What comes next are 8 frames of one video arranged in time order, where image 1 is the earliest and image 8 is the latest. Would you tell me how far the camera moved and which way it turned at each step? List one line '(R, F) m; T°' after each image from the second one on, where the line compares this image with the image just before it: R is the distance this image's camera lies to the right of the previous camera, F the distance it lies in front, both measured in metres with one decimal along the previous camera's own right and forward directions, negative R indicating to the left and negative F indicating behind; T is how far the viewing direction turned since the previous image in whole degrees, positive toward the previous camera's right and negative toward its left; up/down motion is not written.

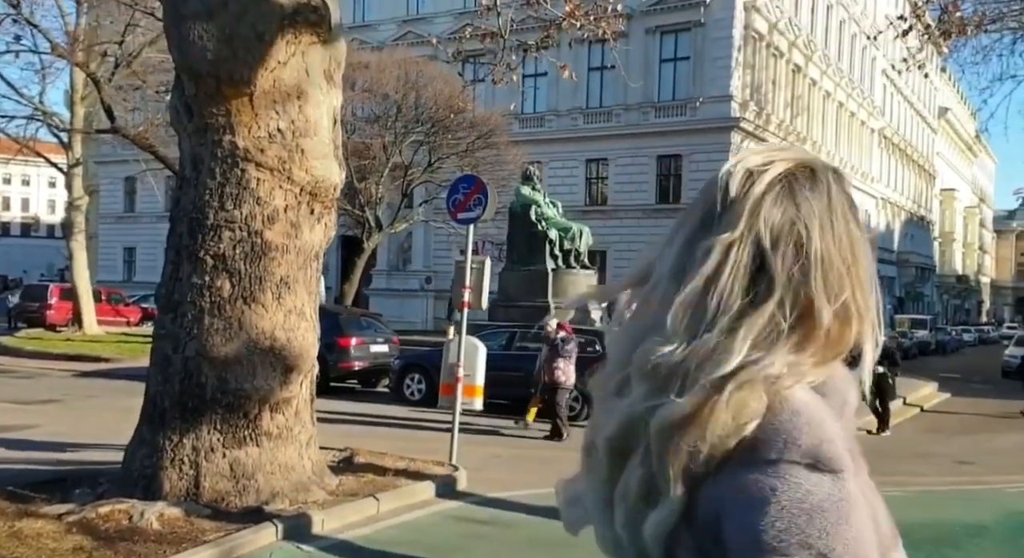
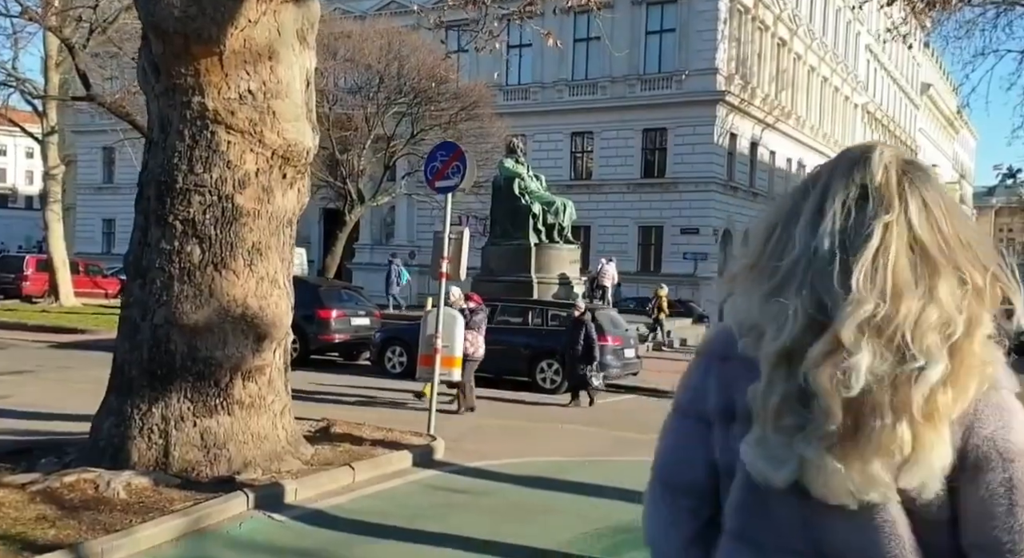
(+0.1, +0.1) m; +1°
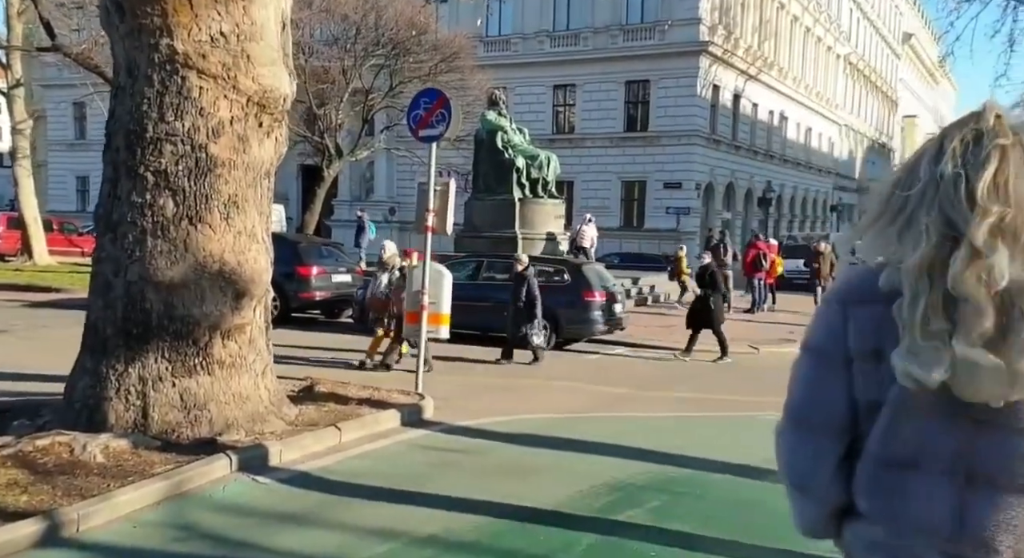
(-0.1, +0.3) m; +1°
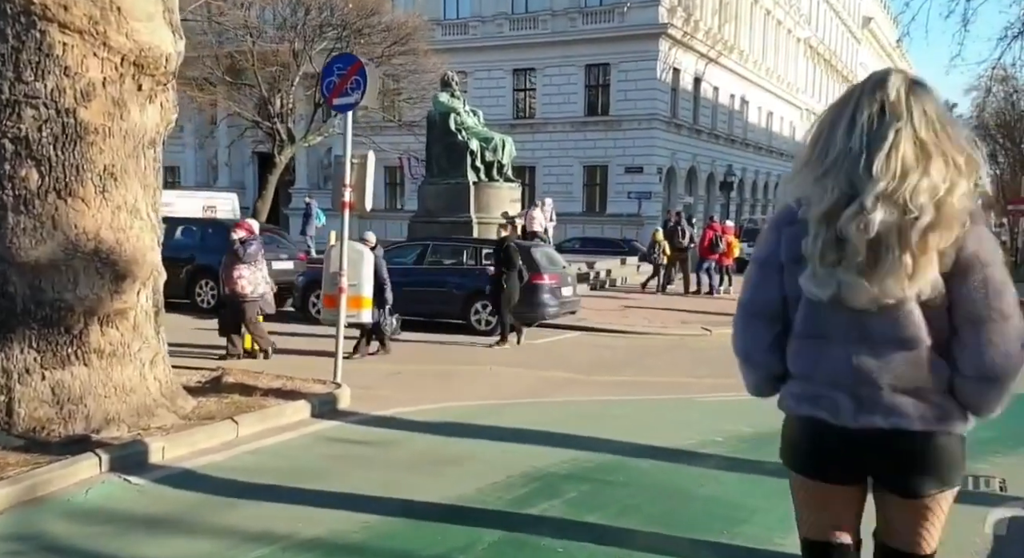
(+0.4, +0.7) m; +2°
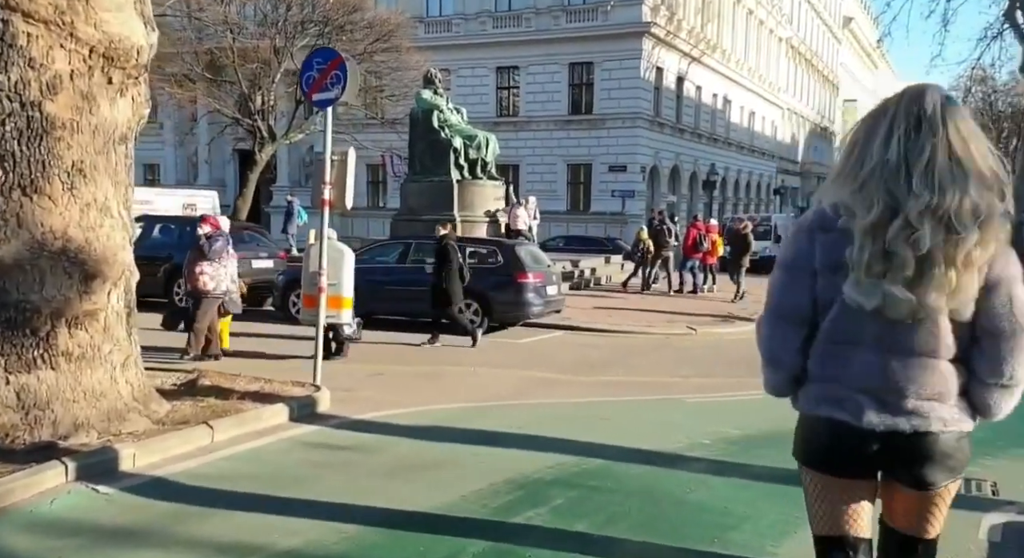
(0.0, +0.2) m; +1°
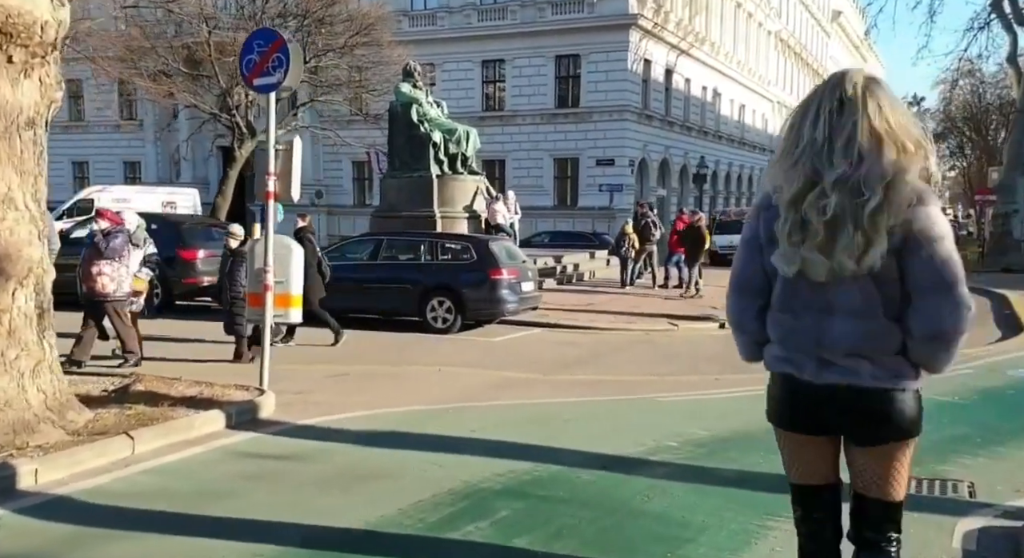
(+0.3, +0.6) m; 0°
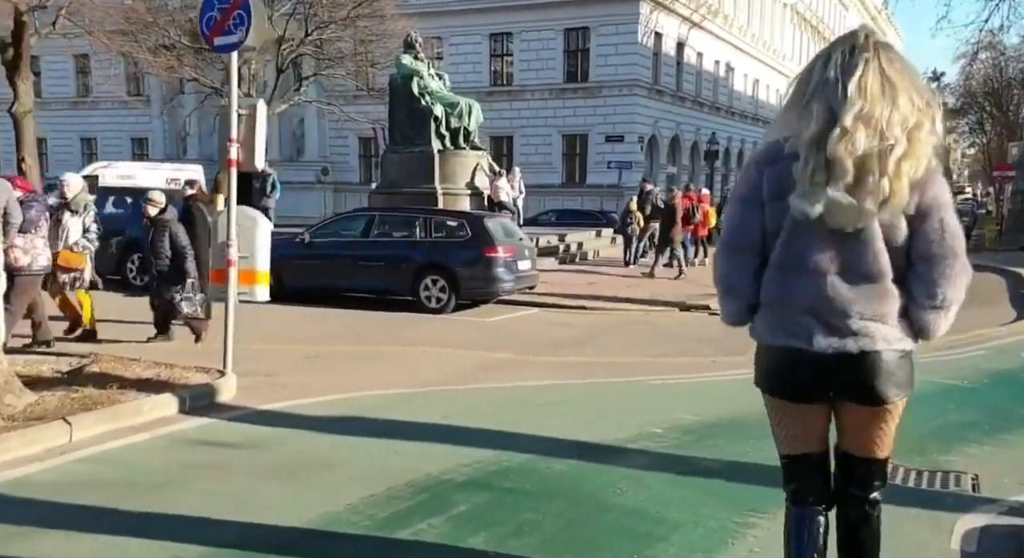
(+0.3, +0.5) m; -1°
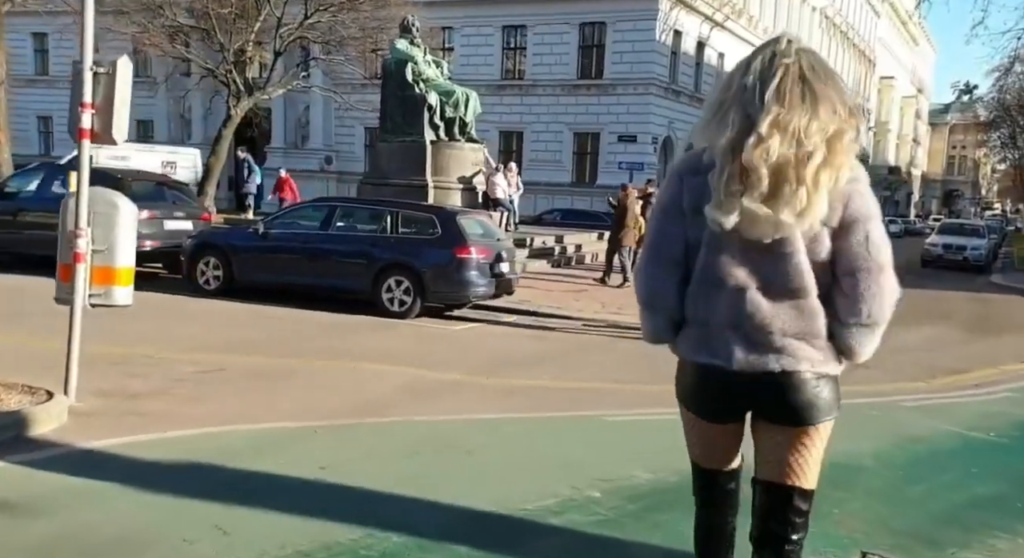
(+0.6, +1.7) m; -1°
